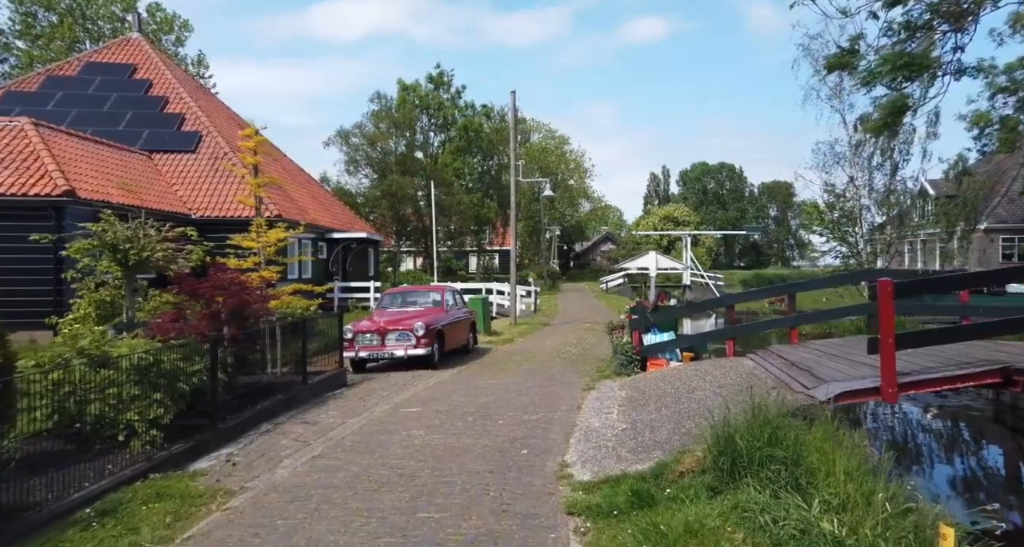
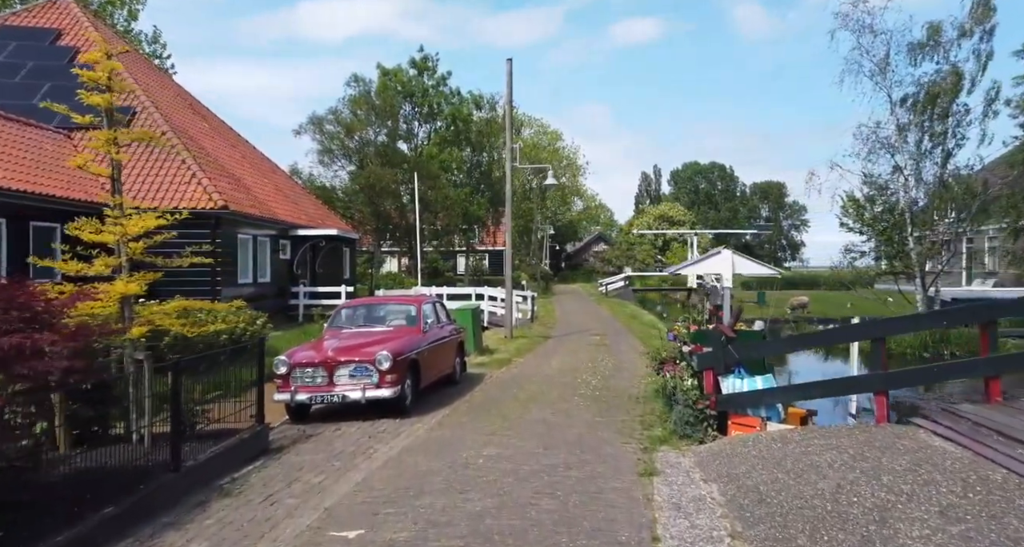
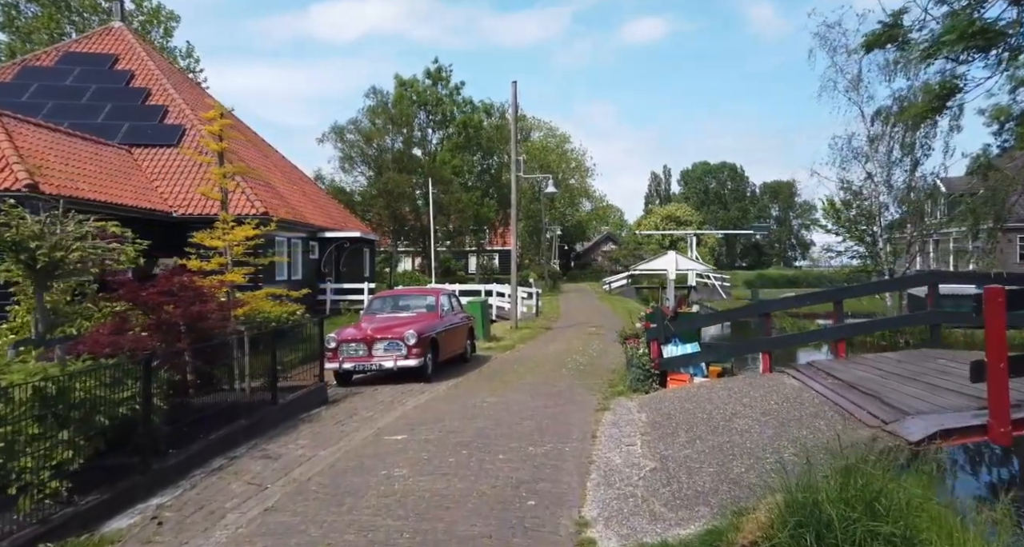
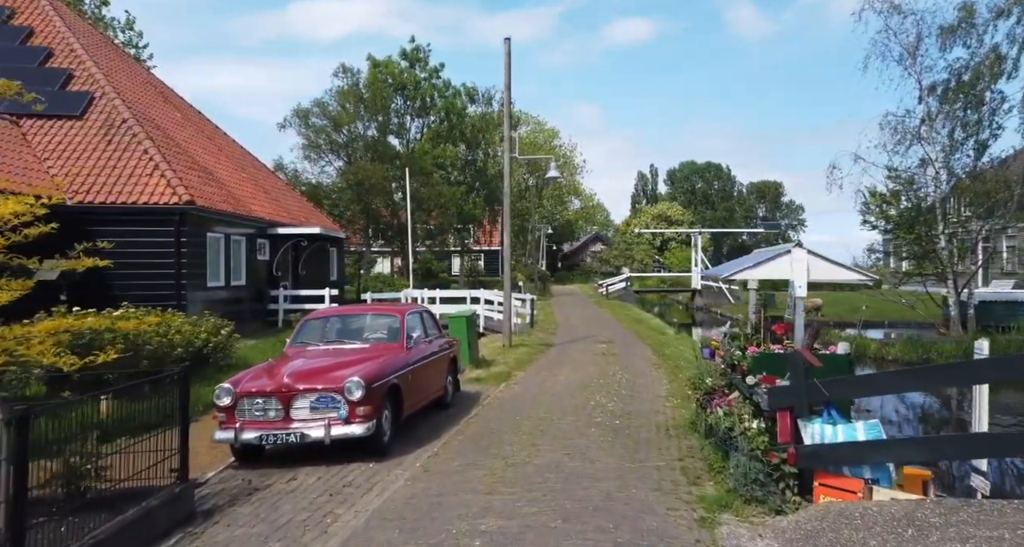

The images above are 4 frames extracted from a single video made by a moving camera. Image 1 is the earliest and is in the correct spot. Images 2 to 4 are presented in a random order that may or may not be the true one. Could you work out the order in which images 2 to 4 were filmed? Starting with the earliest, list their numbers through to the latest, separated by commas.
3, 2, 4
